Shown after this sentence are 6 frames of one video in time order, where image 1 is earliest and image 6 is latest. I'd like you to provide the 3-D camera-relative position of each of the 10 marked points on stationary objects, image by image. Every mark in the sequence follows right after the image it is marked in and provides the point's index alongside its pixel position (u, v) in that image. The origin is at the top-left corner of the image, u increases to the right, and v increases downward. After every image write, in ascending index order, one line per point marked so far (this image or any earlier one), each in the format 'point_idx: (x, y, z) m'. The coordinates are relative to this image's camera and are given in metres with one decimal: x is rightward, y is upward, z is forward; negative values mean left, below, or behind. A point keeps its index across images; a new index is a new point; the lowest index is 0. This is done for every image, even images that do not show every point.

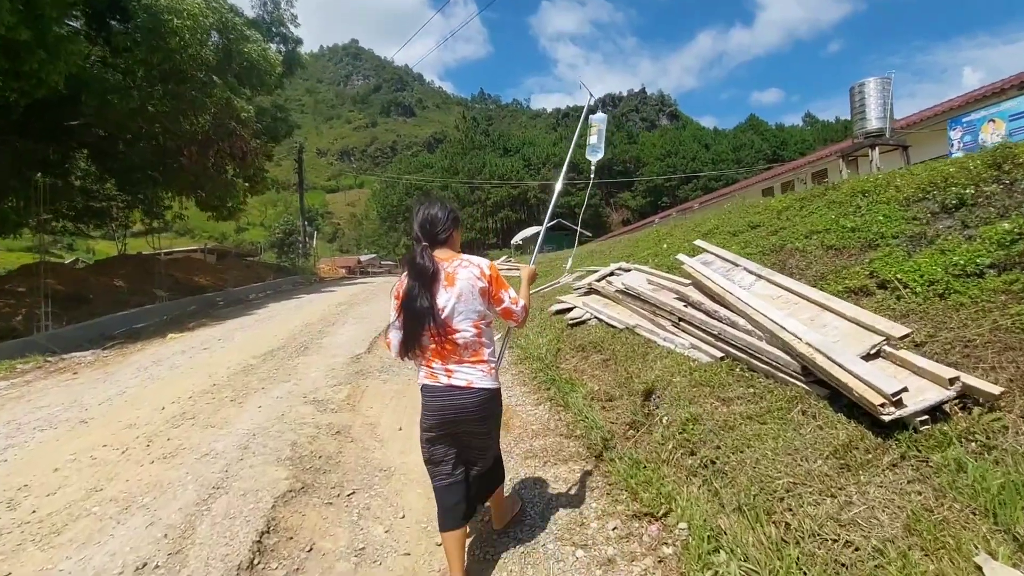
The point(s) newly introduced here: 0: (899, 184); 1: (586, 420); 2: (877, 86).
0: (+5.7, +1.5, +7.6) m
1: (+0.6, -1.1, +4.3) m
2: (+11.9, +6.6, +16.9) m
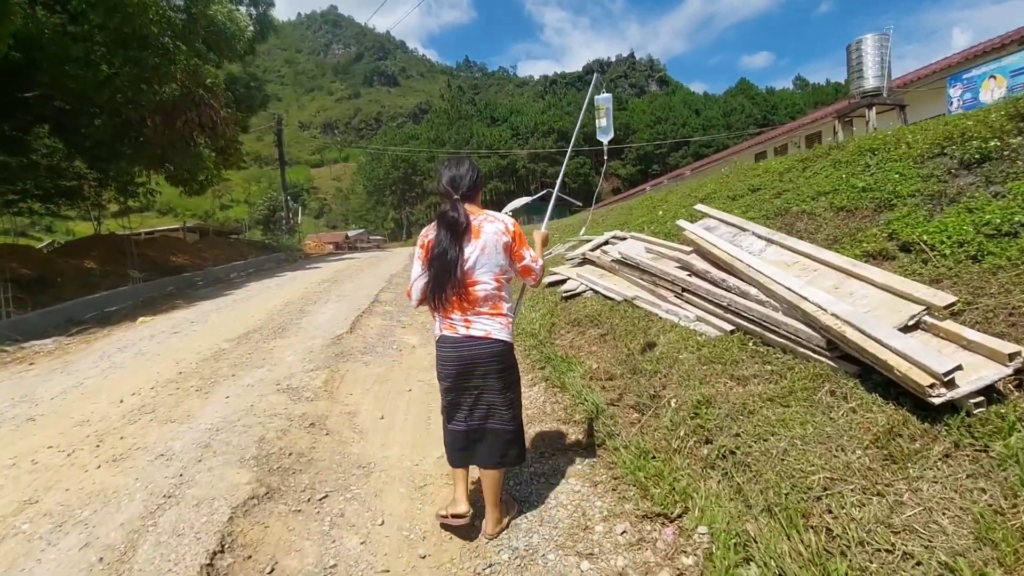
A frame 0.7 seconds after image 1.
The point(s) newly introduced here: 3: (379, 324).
0: (+5.5, +2.1, +7.1) m
1: (+0.6, -0.9, +3.9) m
2: (+11.4, +7.8, +16.3) m
3: (-1.9, -0.5, +7.4) m
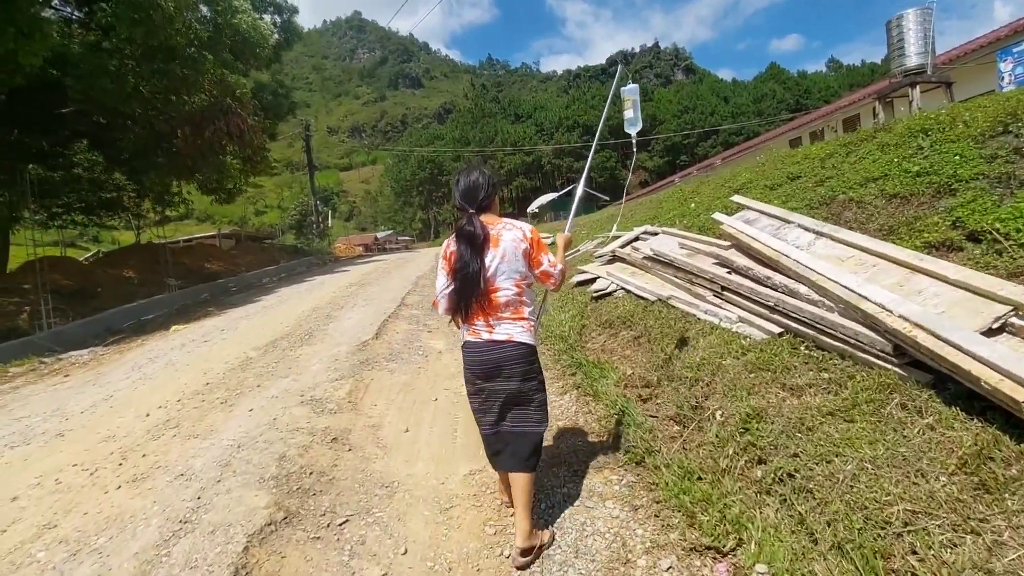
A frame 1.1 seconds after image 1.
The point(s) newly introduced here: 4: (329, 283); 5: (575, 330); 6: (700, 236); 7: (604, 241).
0: (+5.8, +2.2, +6.5) m
1: (+0.8, -0.9, +3.6) m
2: (+12.1, +8.1, +15.3) m
3: (-1.5, -0.6, +7.2) m
4: (-4.6, +0.1, +13.0) m
5: (+0.7, -0.5, +5.9) m
6: (+2.5, +0.7, +6.8) m
7: (+1.9, +0.9, +10.4) m
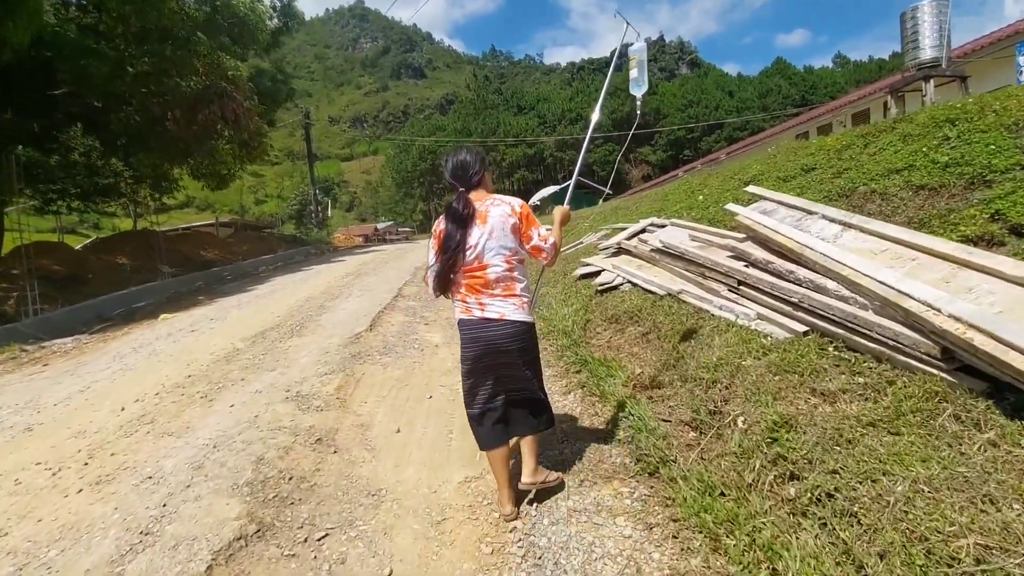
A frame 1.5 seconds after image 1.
0: (+5.9, +2.2, +6.2) m
1: (+0.8, -0.8, +3.3) m
2: (+12.2, +8.1, +14.9) m
3: (-1.5, -0.4, +6.9) m
4: (-4.6, +0.4, +12.7) m
5: (+0.7, -0.4, +5.6) m
6: (+2.5, +0.8, +6.5) m
7: (+1.9, +1.1, +10.0) m
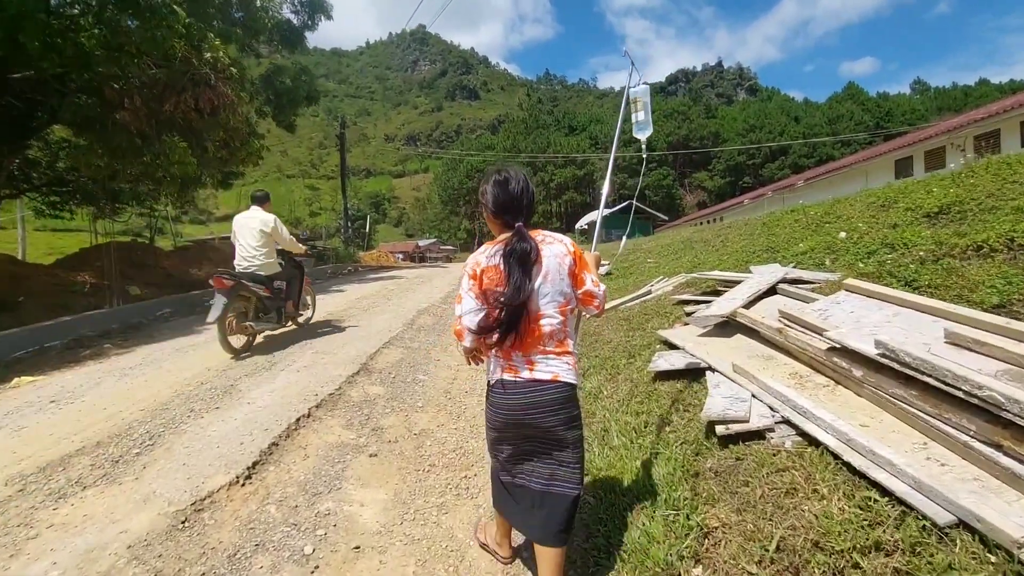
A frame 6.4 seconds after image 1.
0: (+6.1, +1.1, +2.5) m
1: (+0.6, -1.5, 0.0) m
2: (+13.4, +6.4, +10.9) m
3: (-1.3, -1.2, +3.8) m
4: (-3.9, -0.4, +9.8) m
5: (+0.8, -1.2, +2.2) m
6: (+2.7, -0.1, +3.1) m
7: (+2.4, +0.1, +6.6) m
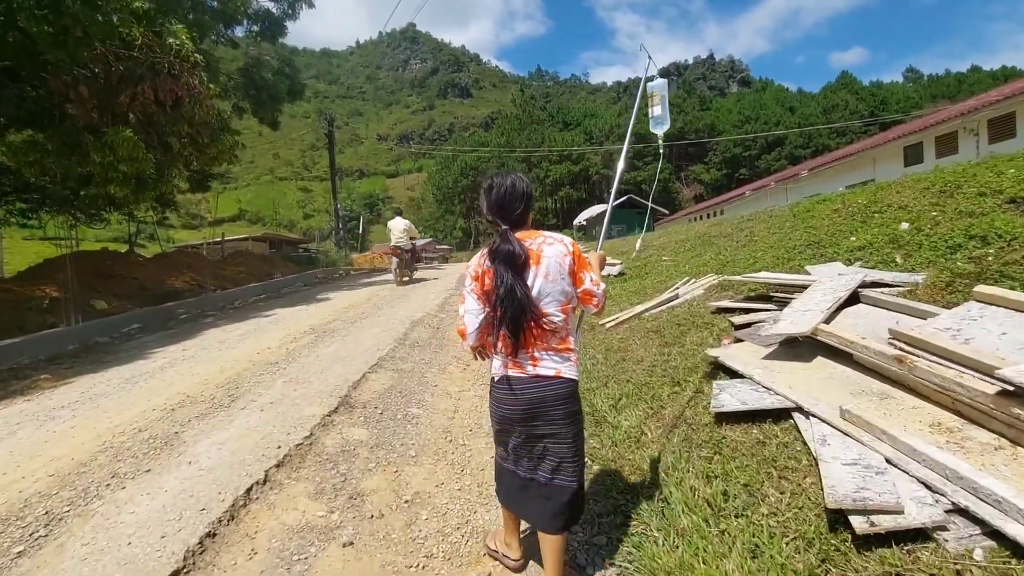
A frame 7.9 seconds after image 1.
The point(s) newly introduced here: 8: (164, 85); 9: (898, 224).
0: (+6.1, +1.2, +1.6) m
1: (+0.8, -1.6, -1.0) m
2: (+13.3, +6.6, +10.0) m
3: (-1.2, -1.3, +2.8) m
4: (-3.9, -0.6, +8.8) m
5: (+0.9, -1.3, +1.3) m
6: (+2.8, -0.2, +2.1) m
7: (+2.4, 0.0, +5.7) m
8: (-6.6, +3.9, +10.1) m
9: (+4.3, +0.7, +5.6) m
